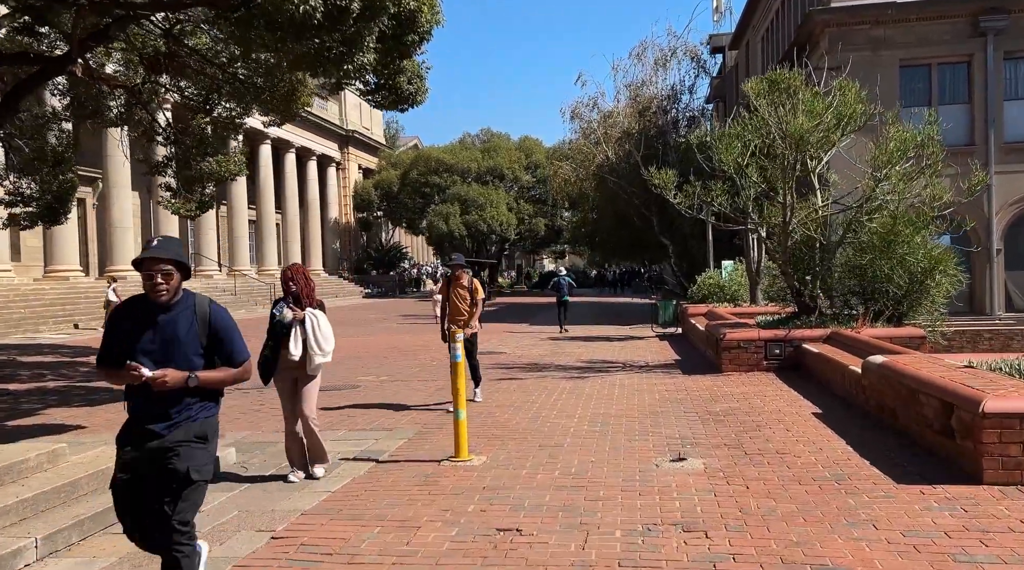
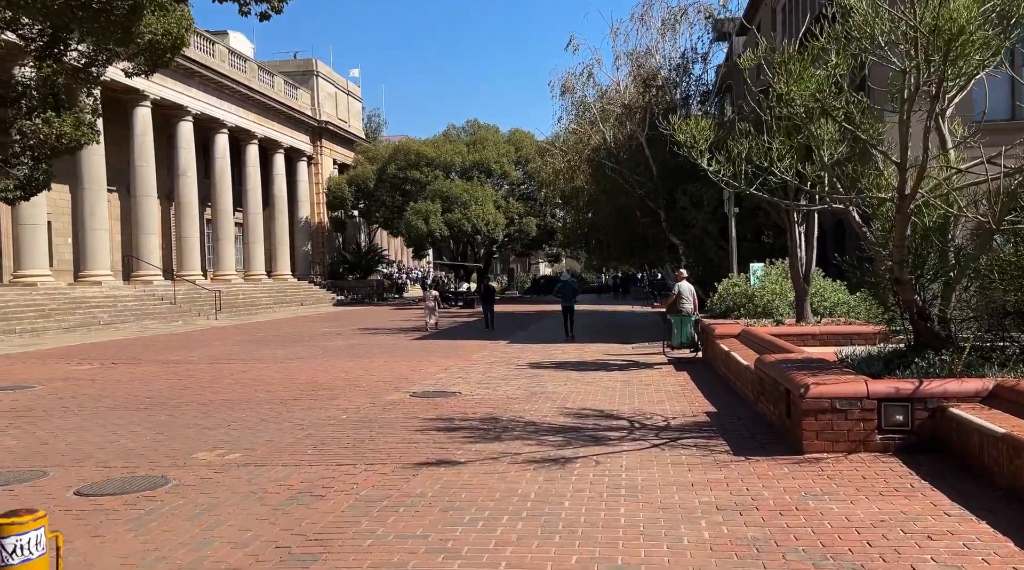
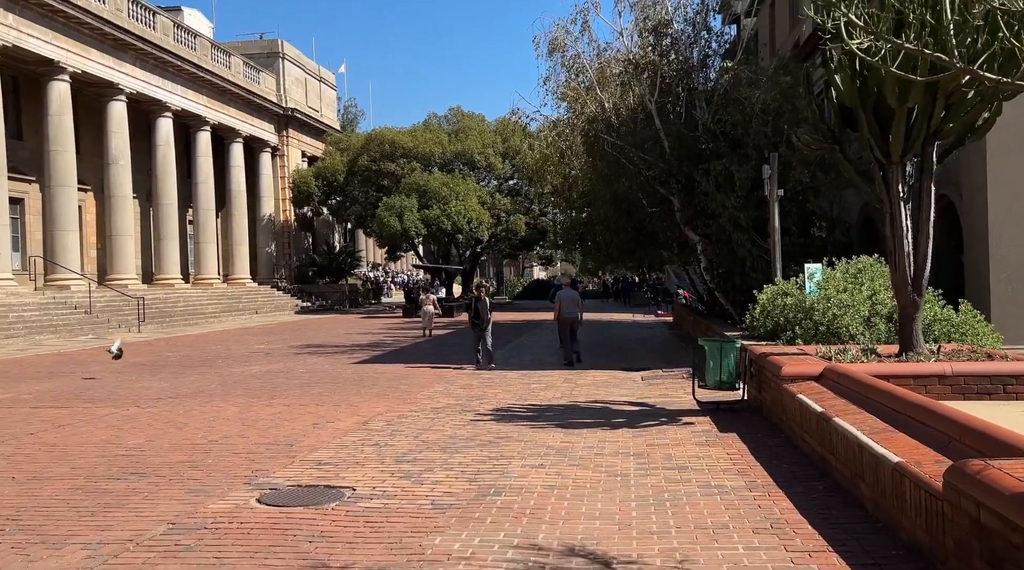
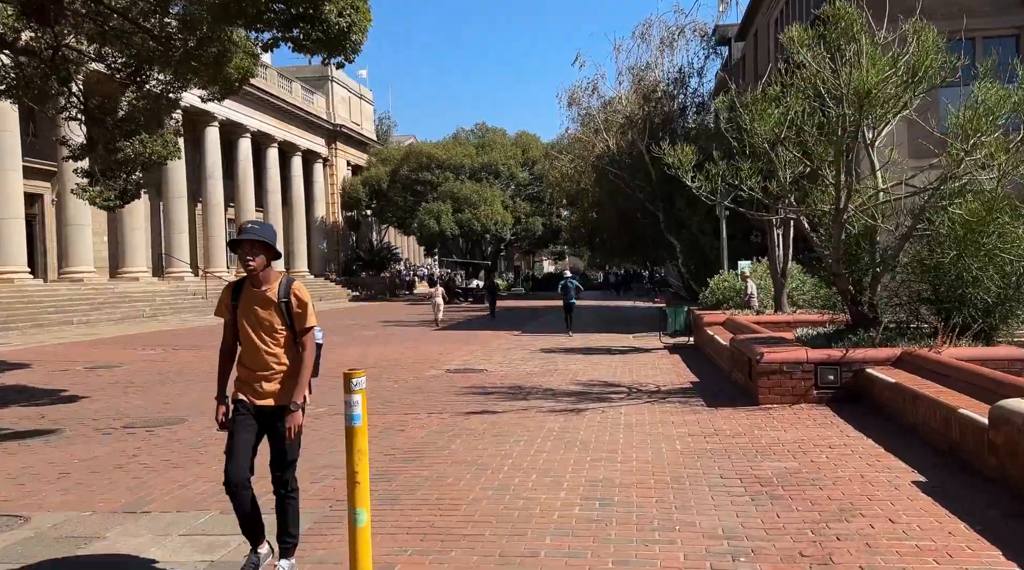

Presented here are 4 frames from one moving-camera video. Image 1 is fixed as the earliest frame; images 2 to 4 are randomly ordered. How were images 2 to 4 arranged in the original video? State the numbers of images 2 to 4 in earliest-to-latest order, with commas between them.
4, 2, 3
